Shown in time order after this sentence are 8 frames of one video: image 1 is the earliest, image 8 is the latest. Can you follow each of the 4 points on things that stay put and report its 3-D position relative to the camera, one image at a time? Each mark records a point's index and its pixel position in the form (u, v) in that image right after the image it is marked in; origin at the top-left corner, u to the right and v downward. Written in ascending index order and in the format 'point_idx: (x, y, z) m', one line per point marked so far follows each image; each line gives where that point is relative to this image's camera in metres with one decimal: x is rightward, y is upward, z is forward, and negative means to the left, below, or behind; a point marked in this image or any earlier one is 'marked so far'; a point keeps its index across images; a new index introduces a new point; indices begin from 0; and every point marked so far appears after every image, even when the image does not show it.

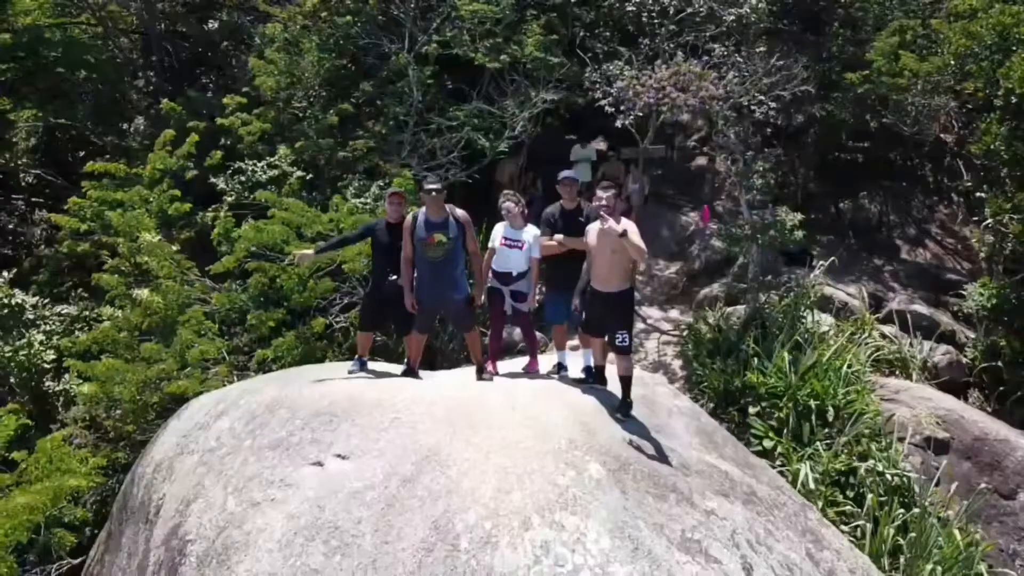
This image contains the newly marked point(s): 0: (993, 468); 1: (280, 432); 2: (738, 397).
0: (+4.9, -1.8, +7.7) m
1: (-1.6, -1.0, +5.5) m
2: (+2.5, -1.2, +8.2) m
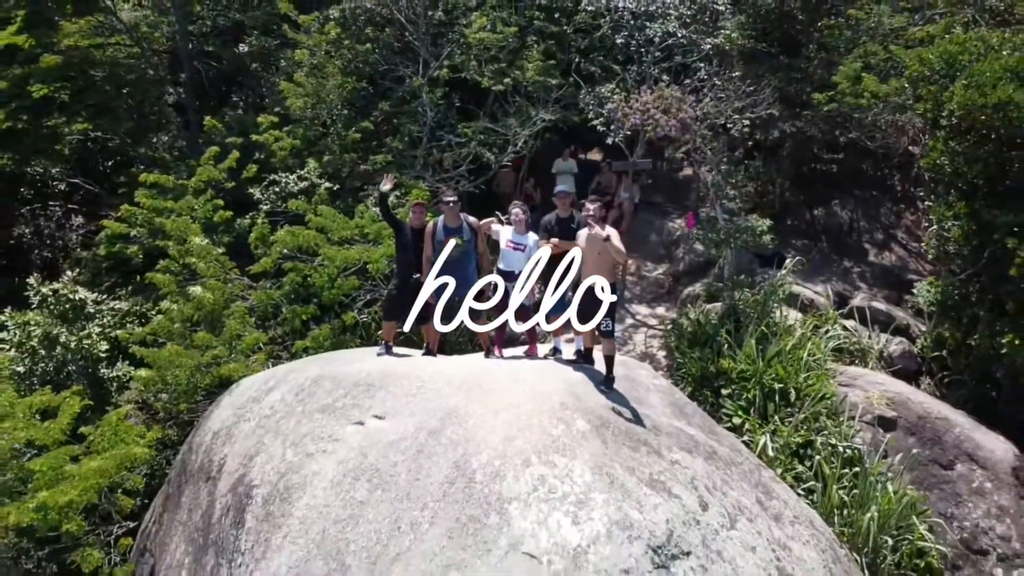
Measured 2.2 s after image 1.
0: (+5.0, -1.8, +8.8) m
1: (-1.6, -0.9, +6.7) m
2: (+2.5, -1.1, +9.4) m
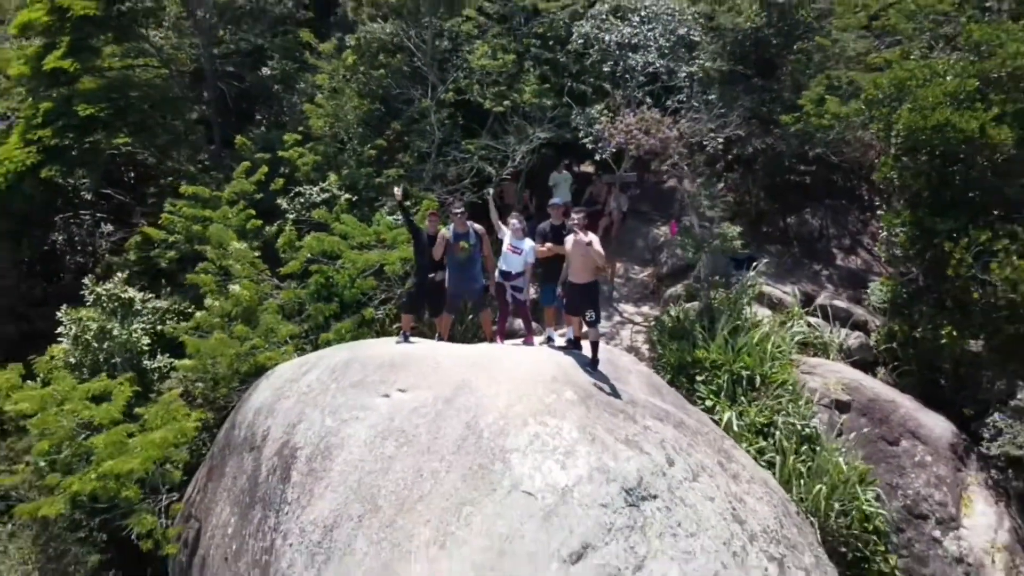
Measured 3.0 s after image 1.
0: (+5.0, -1.8, +10.1) m
1: (-1.6, -0.9, +7.9) m
2: (+2.5, -1.1, +10.6) m
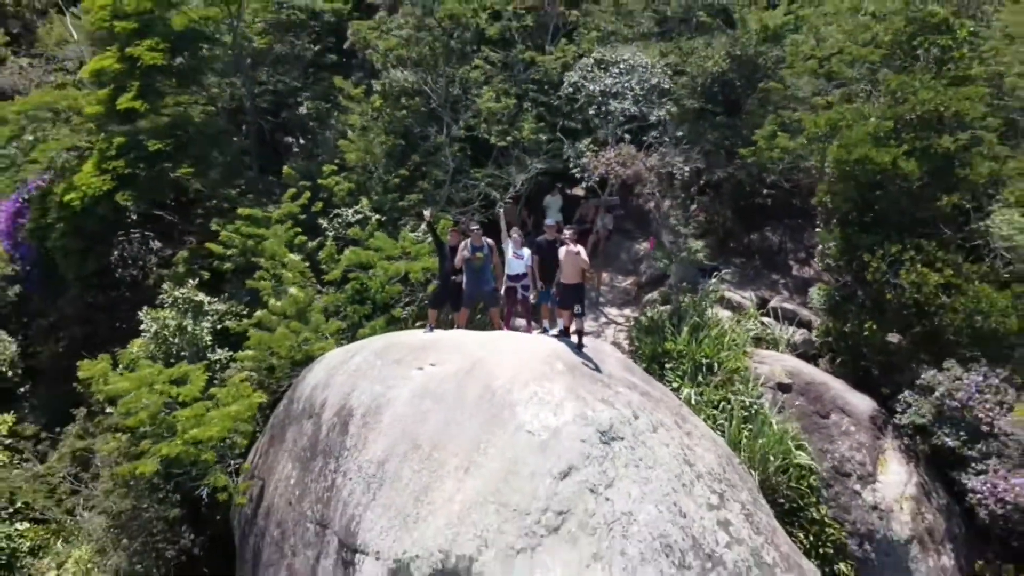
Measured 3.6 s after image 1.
0: (+5.0, -1.8, +12.3) m
1: (-1.5, -0.9, +10.1) m
2: (+2.5, -1.2, +12.9) m
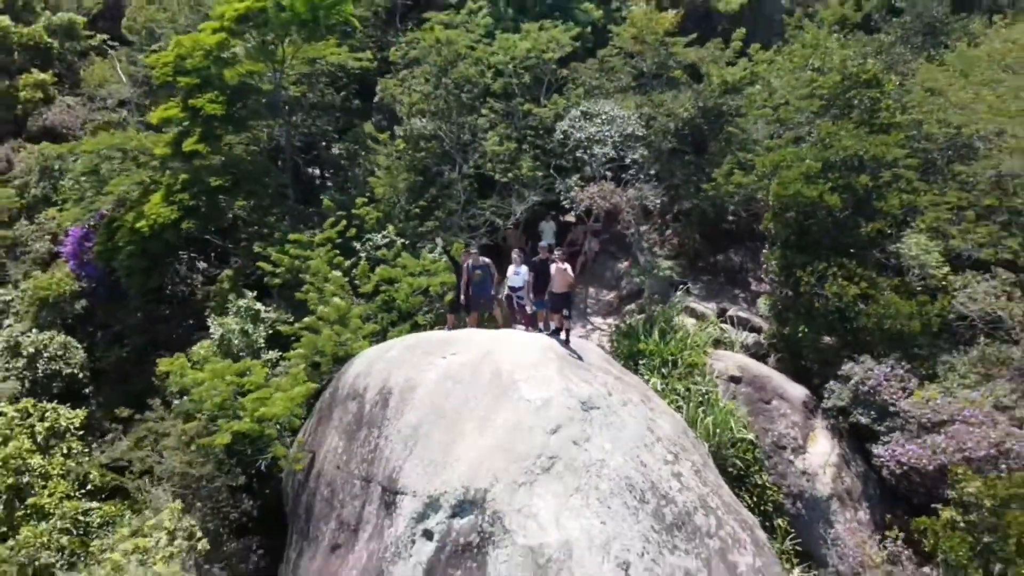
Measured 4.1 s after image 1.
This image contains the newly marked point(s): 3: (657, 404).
0: (+5.0, -2.0, +15.2) m
1: (-1.5, -1.0, +13.0) m
2: (+2.6, -1.4, +15.7) m
3: (+2.5, -2.0, +12.9) m
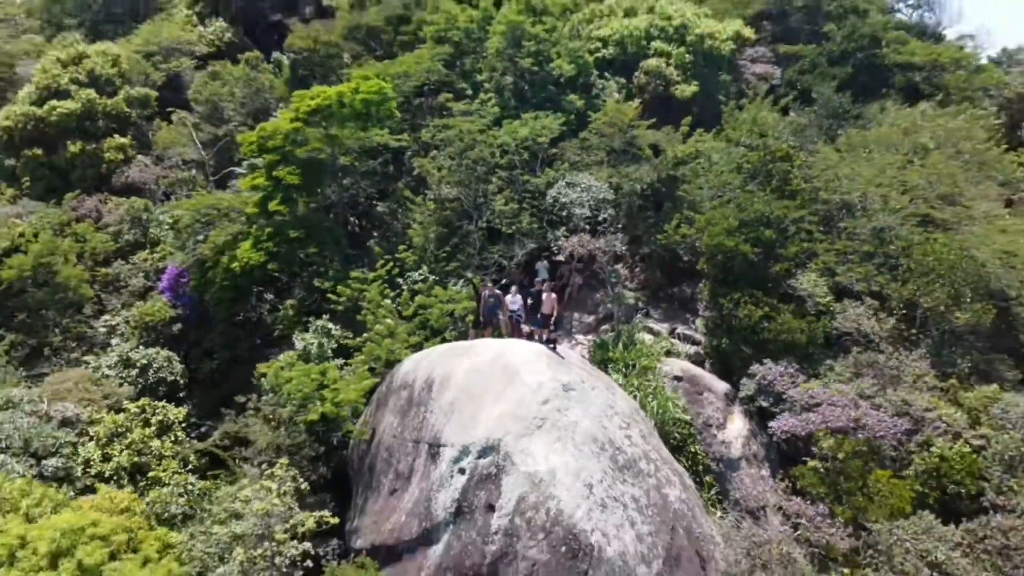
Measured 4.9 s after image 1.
0: (+5.1, -2.7, +20.9) m
1: (-1.4, -1.6, +18.8) m
2: (+2.7, -2.1, +21.5) m
3: (+2.6, -2.5, +18.7) m
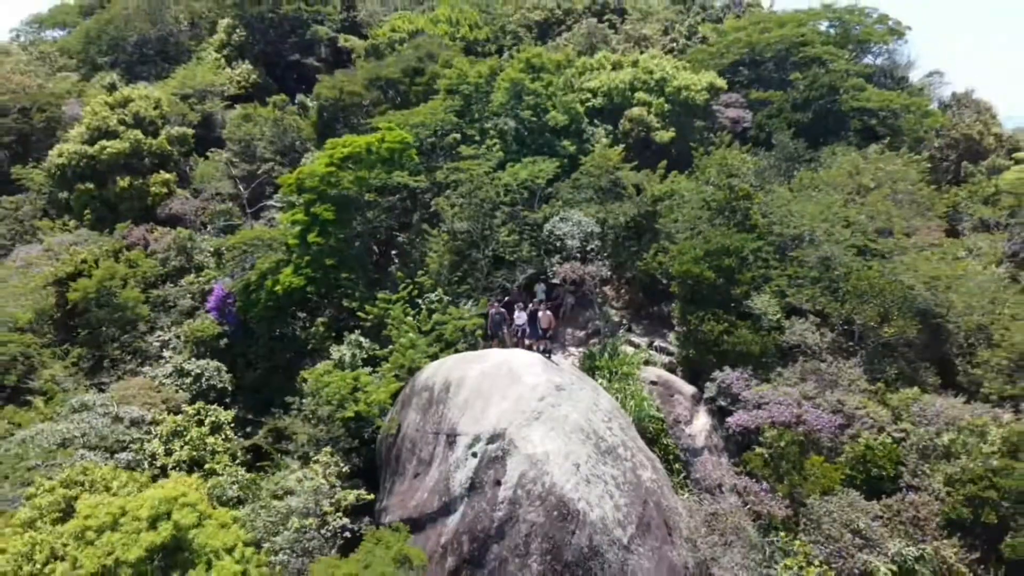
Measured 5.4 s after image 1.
0: (+5.2, -3.3, +25.0) m
1: (-1.3, -2.2, +22.9) m
2: (+2.7, -2.8, +25.6) m
3: (+2.7, -3.1, +22.8) m
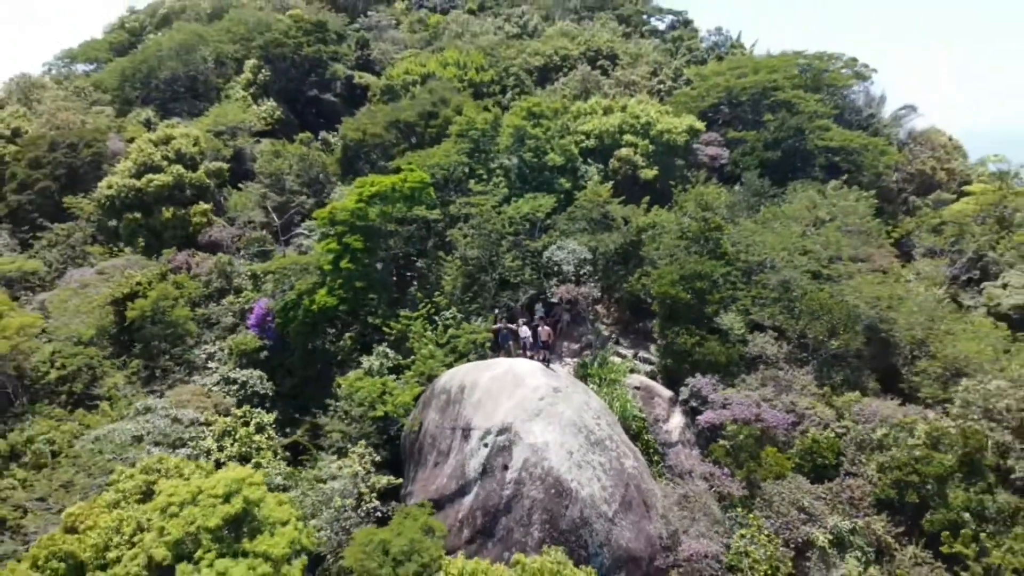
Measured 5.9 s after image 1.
0: (+5.4, -4.1, +29.5) m
1: (-1.1, -2.9, +27.4) m
2: (+2.9, -3.5, +30.1) m
3: (+2.9, -3.8, +27.3) m
